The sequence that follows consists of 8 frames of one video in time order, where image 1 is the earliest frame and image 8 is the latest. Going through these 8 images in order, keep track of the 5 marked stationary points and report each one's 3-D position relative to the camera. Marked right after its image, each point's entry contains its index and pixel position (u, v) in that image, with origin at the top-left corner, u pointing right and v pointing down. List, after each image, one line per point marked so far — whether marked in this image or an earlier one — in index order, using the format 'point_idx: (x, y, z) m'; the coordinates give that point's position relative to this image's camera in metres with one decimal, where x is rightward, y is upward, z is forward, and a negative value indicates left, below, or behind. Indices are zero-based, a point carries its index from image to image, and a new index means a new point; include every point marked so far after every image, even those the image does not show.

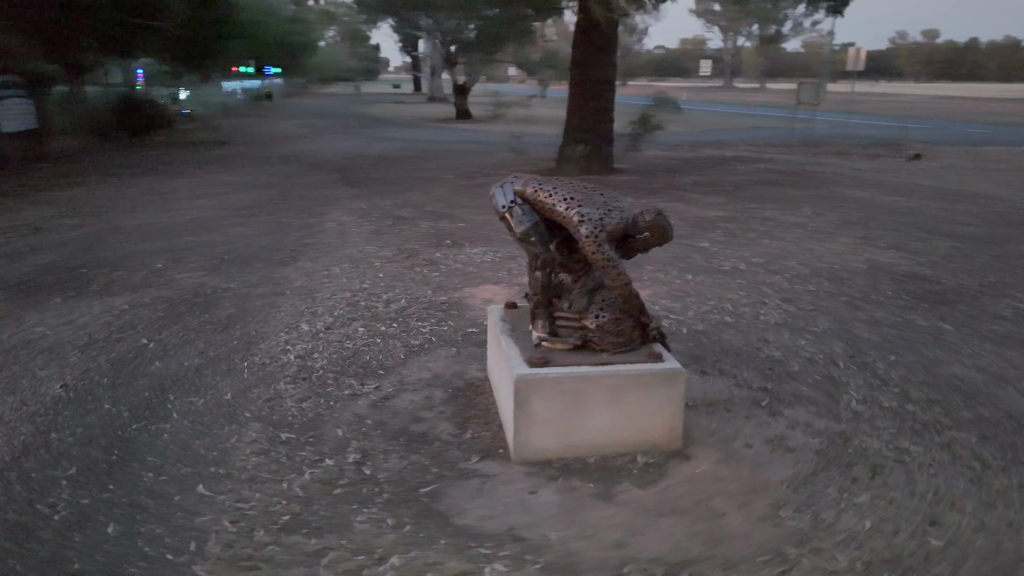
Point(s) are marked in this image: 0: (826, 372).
0: (+2.5, -0.7, +5.9) m
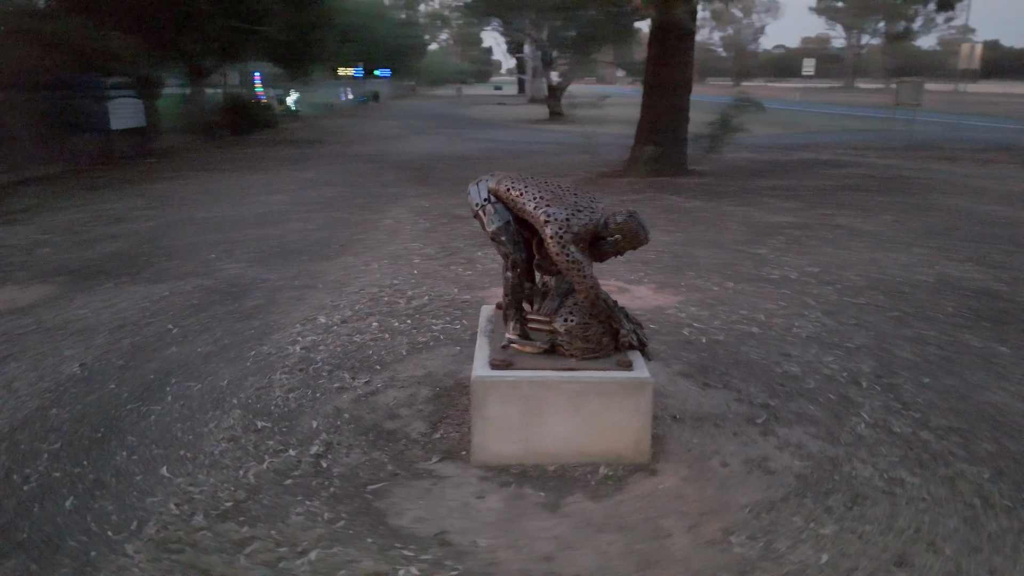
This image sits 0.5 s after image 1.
0: (+2.4, -0.8, +5.5) m
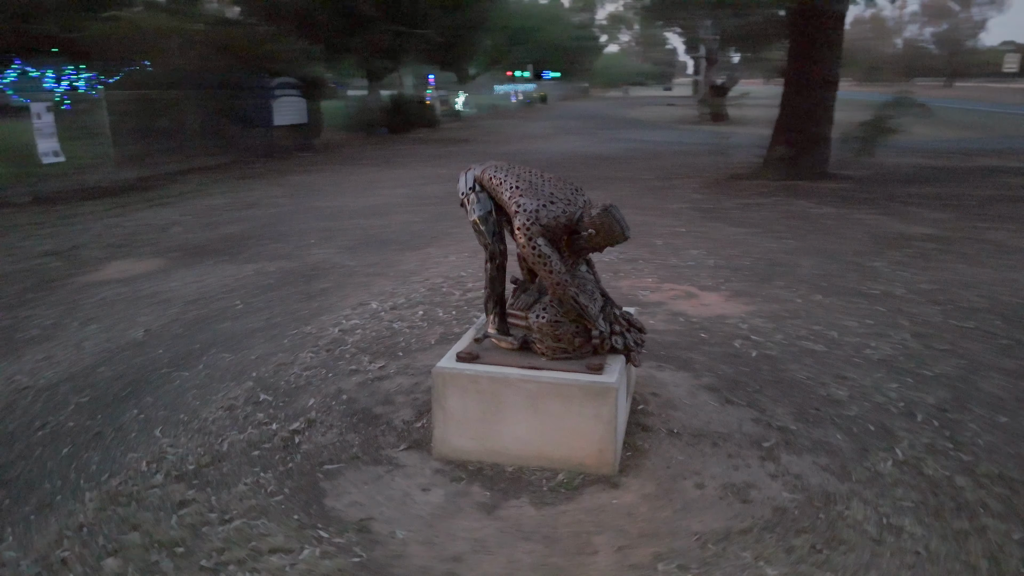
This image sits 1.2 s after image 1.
0: (+2.4, -0.9, +4.8) m
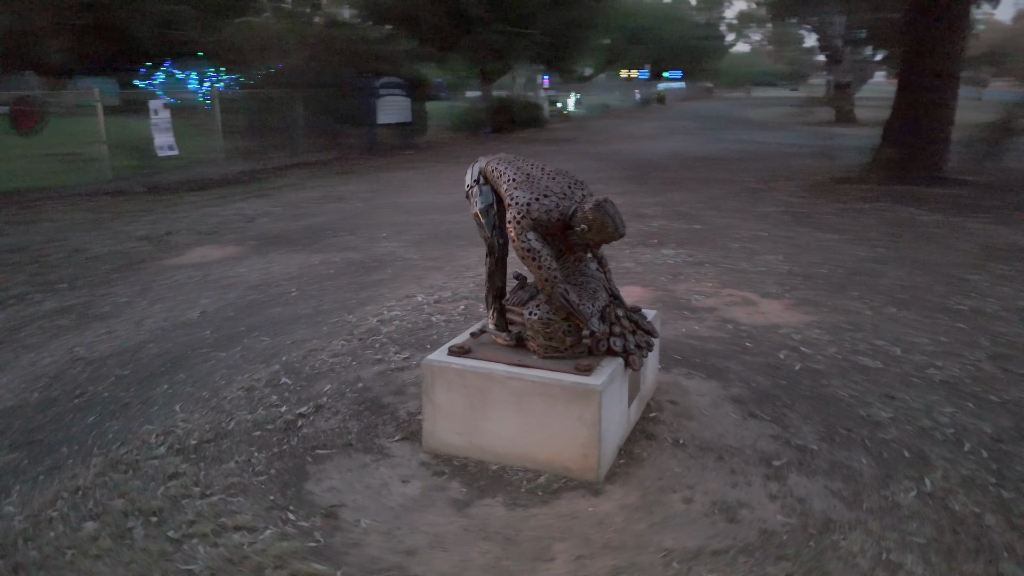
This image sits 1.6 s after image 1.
0: (+2.4, -0.9, +4.3) m
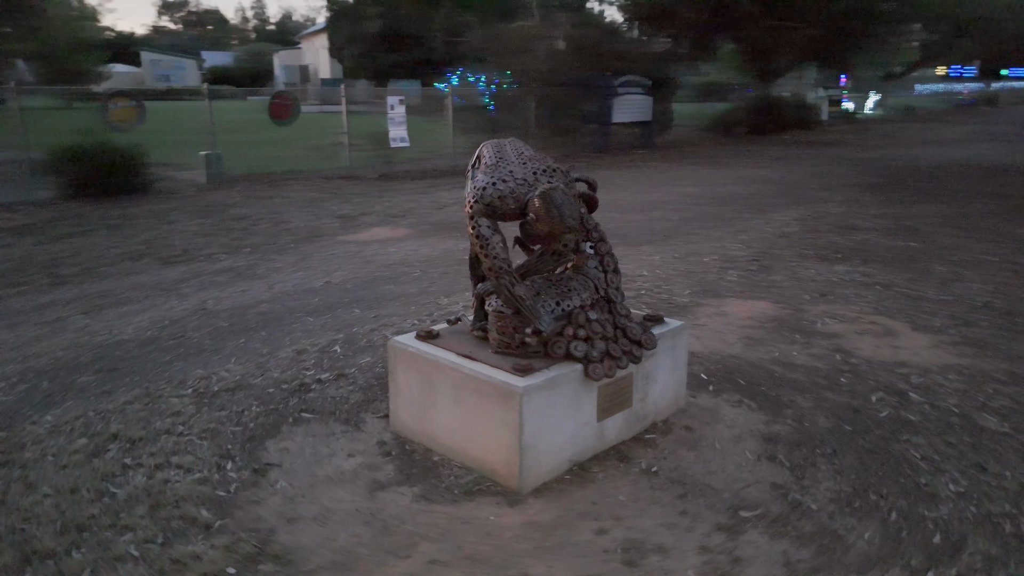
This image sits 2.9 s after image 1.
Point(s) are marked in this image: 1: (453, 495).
0: (+2.0, -1.1, +3.3) m
1: (-0.3, -1.0, +3.6) m
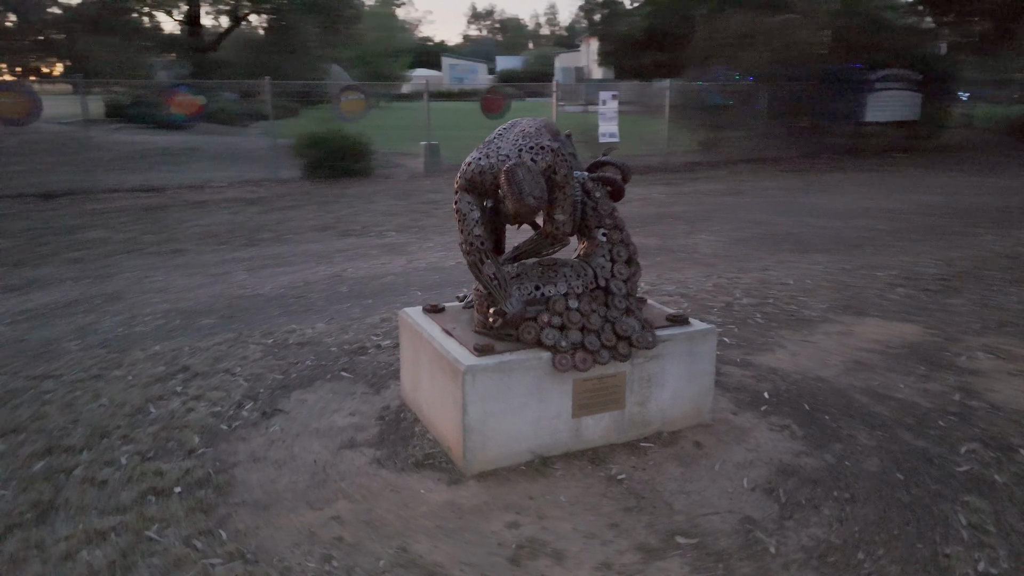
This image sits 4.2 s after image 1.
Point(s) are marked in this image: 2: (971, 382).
0: (+1.5, -1.2, +2.5) m
1: (-0.5, -0.9, +3.6) m
2: (+2.8, -0.6, +4.6) m
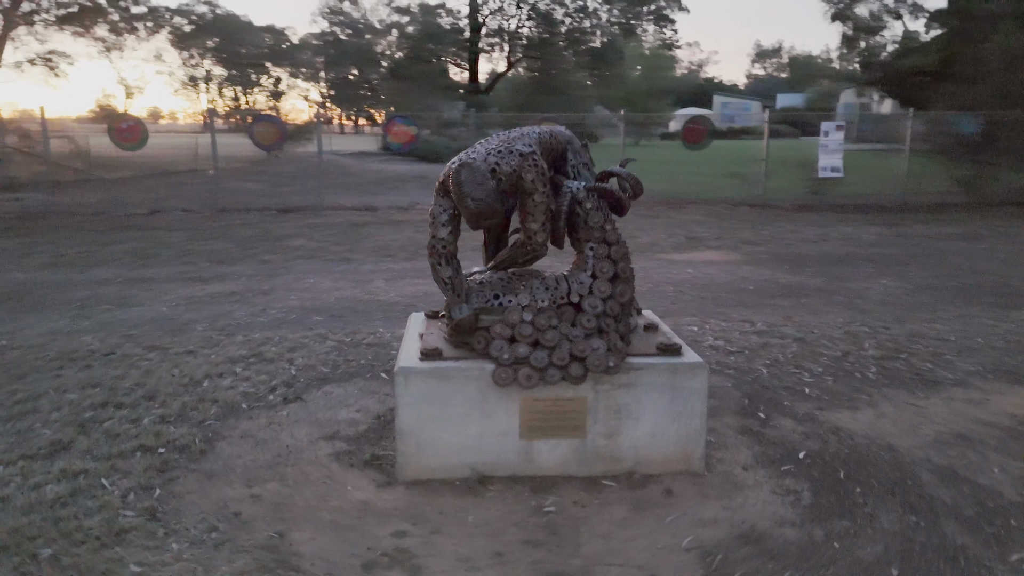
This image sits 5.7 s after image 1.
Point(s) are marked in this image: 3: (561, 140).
0: (+0.8, -1.2, +1.9) m
1: (-0.7, -0.9, +3.6) m
2: (+2.8, -0.9, +3.4) m
3: (+0.3, +0.8, +3.8) m
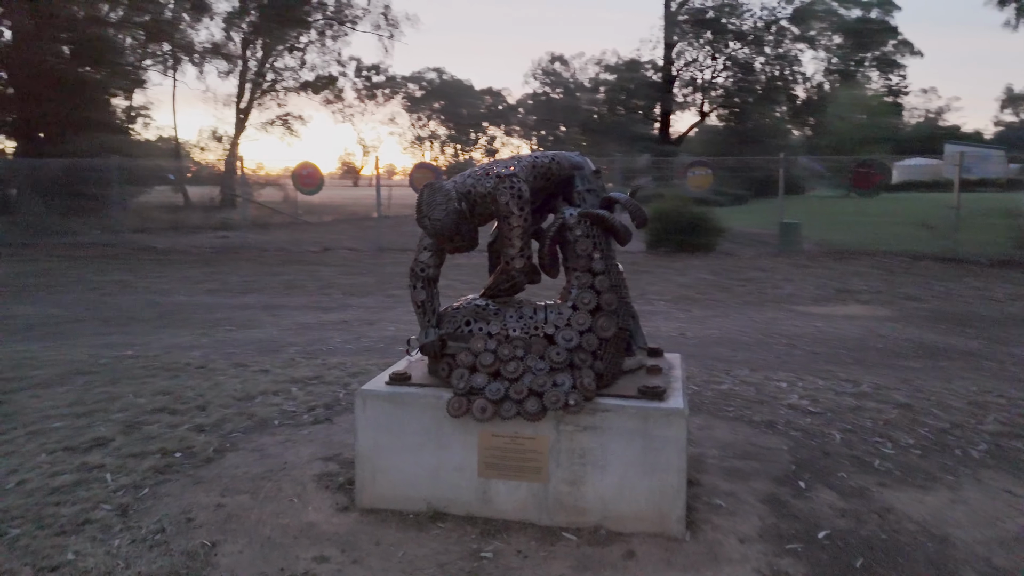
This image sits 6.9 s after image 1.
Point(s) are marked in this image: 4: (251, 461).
0: (+0.1, -1.3, +1.5) m
1: (-0.8, -1.0, +3.6) m
2: (+2.5, -1.1, +2.5) m
3: (+0.3, +0.6, +3.6) m
4: (-1.4, -0.9, +3.9) m
